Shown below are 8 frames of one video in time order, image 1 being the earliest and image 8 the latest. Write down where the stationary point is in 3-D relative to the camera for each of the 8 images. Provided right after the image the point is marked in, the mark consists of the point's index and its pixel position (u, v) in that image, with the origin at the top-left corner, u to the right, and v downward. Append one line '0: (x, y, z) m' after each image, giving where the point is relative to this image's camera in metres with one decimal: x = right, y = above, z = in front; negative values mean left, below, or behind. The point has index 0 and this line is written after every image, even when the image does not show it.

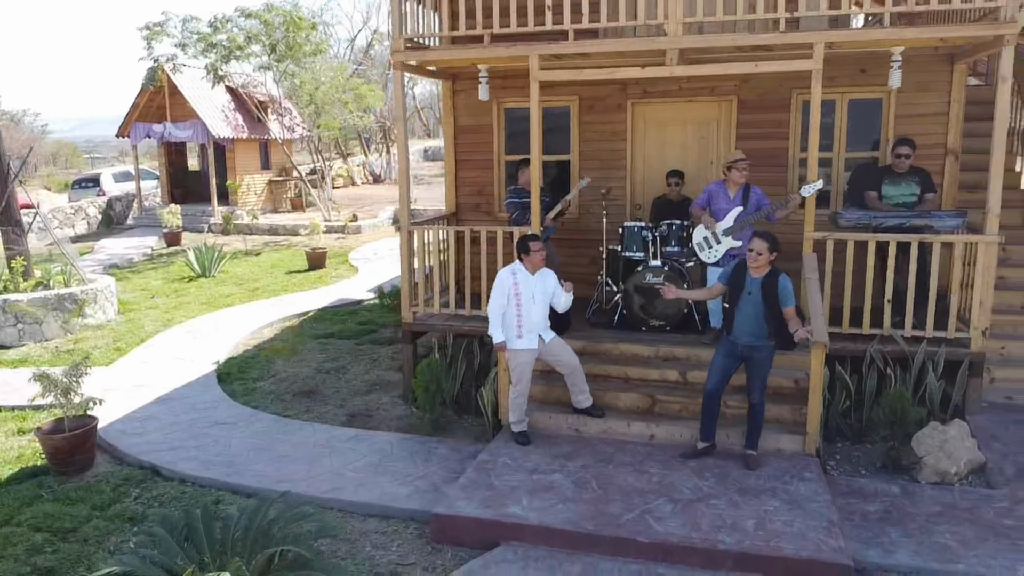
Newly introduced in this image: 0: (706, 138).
0: (+2.0, +1.6, +8.7) m
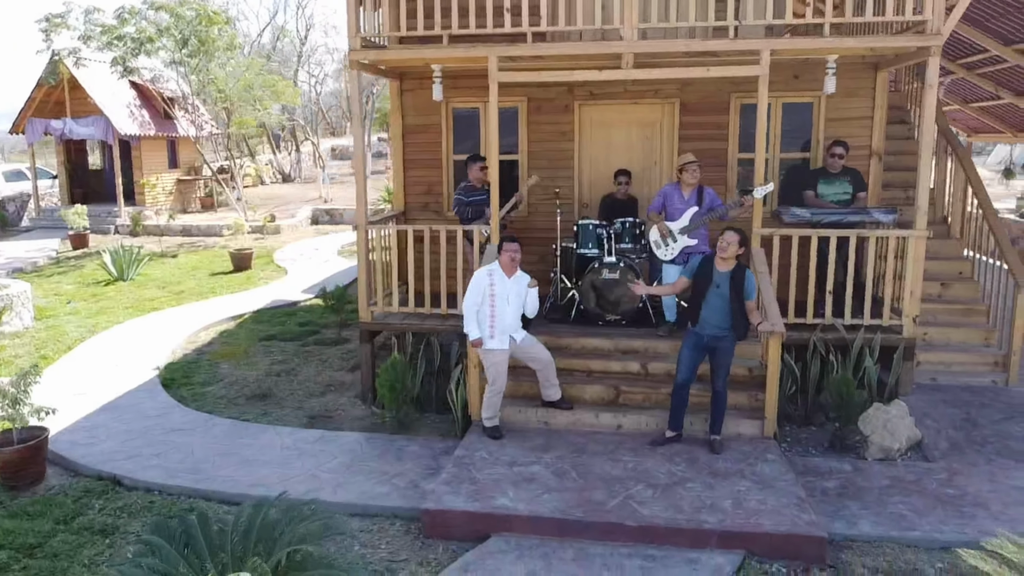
0: (+1.5, +1.6, +9.0) m
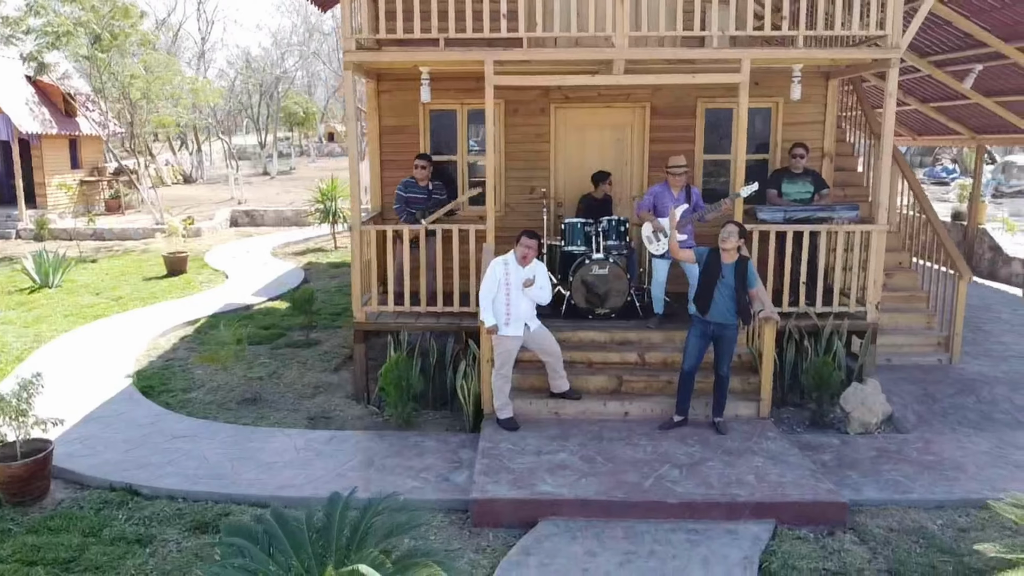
0: (+1.3, +1.7, +9.5) m
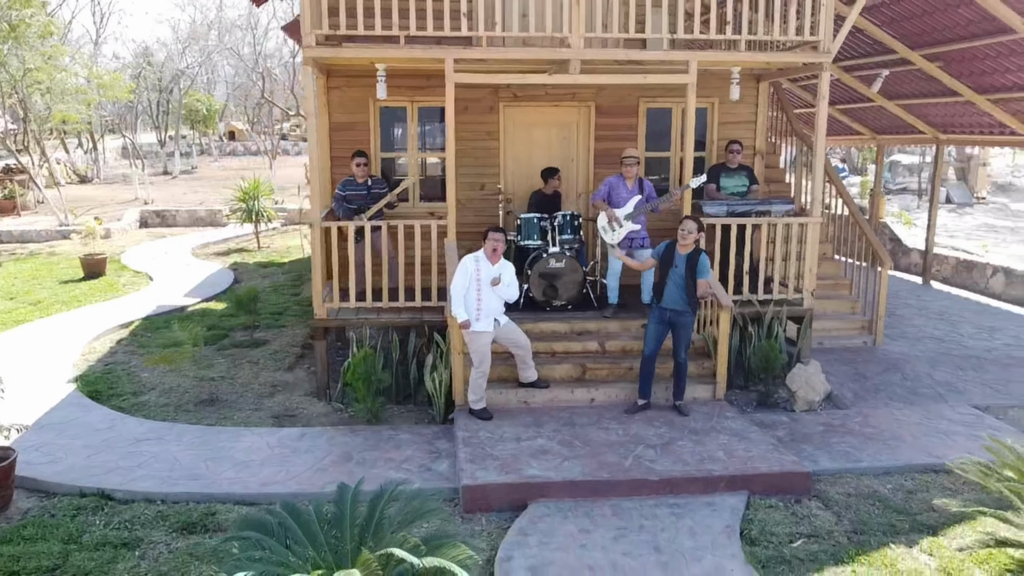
0: (+0.7, +1.8, +9.8) m
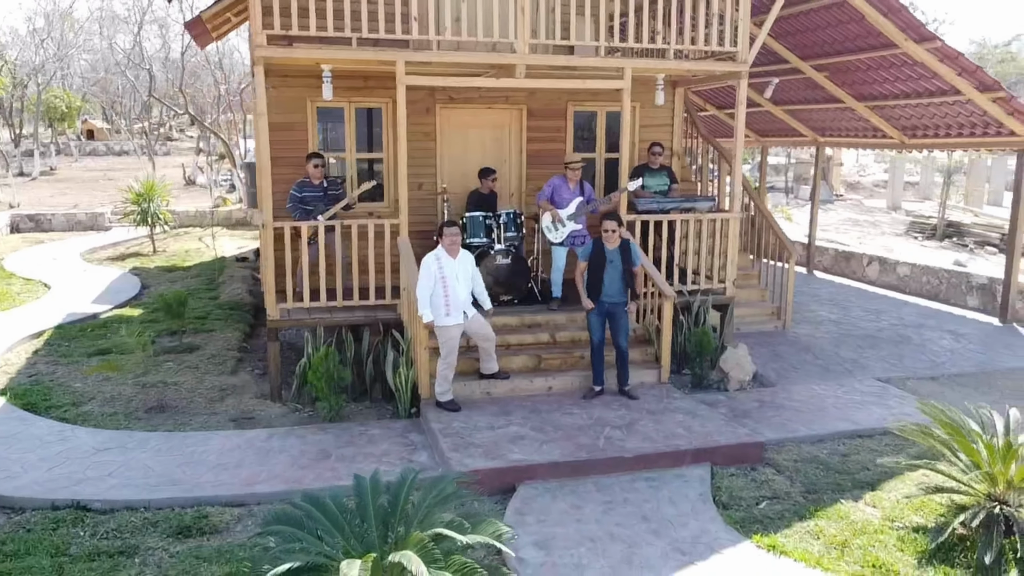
0: (-0.1, +1.8, +10.1) m
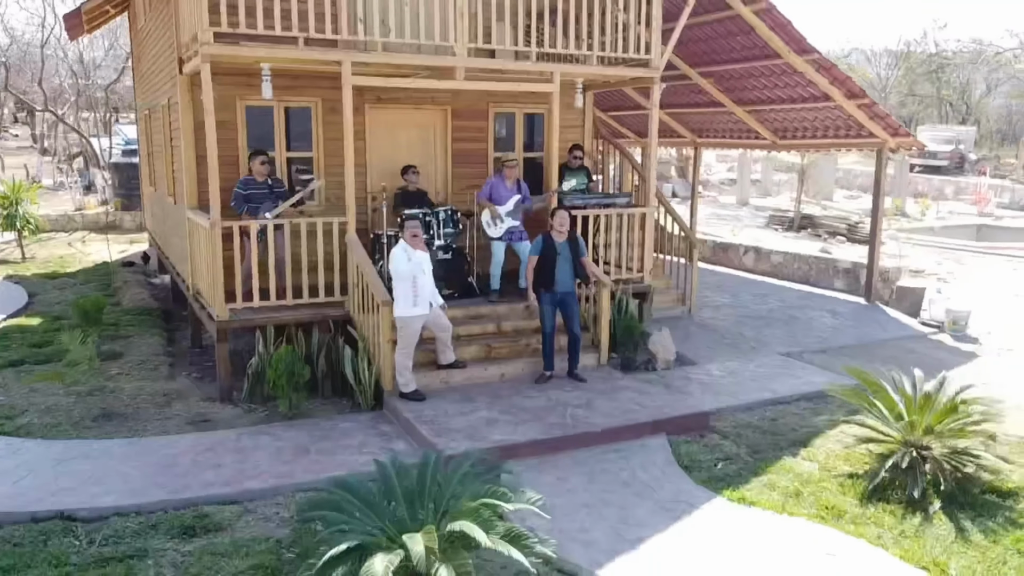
0: (-1.1, +1.9, +10.4) m
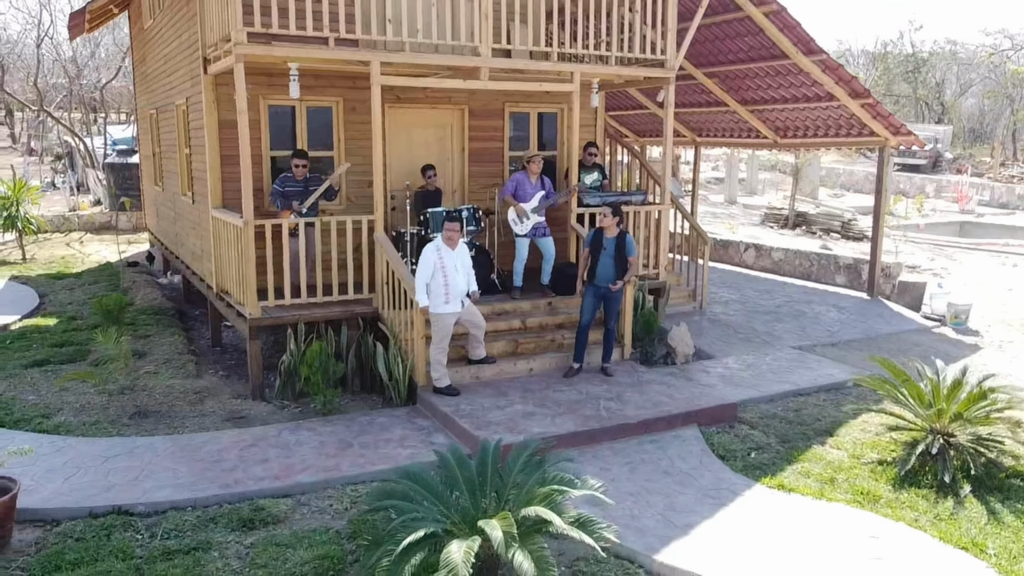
0: (-0.9, +1.9, +10.5) m
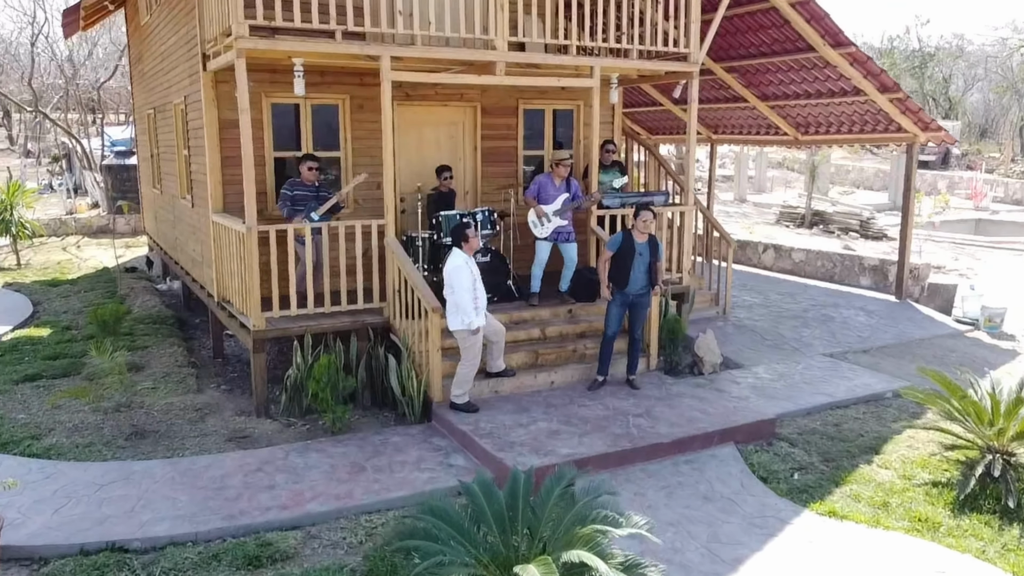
0: (-0.7, +1.8, +10.0) m
